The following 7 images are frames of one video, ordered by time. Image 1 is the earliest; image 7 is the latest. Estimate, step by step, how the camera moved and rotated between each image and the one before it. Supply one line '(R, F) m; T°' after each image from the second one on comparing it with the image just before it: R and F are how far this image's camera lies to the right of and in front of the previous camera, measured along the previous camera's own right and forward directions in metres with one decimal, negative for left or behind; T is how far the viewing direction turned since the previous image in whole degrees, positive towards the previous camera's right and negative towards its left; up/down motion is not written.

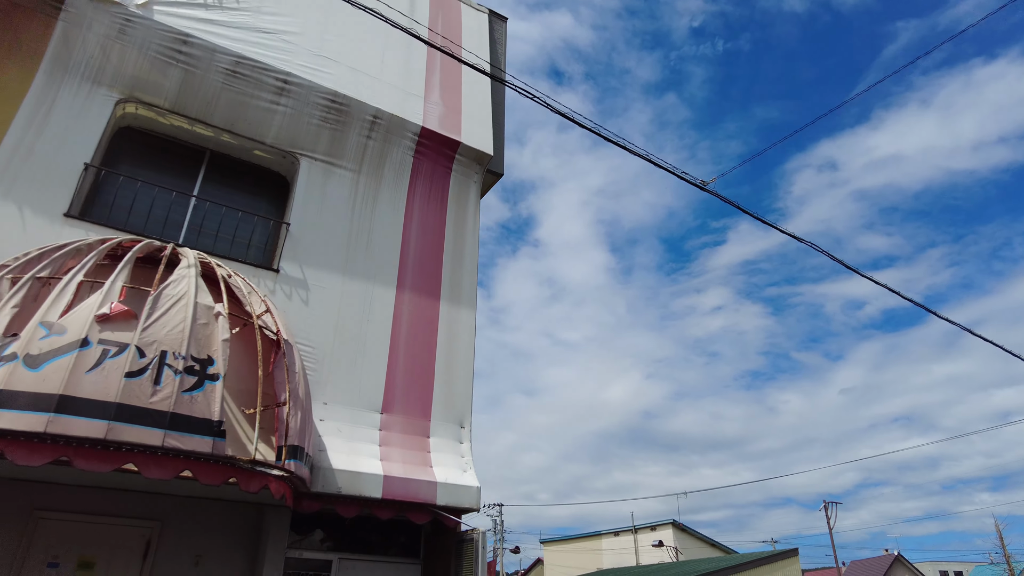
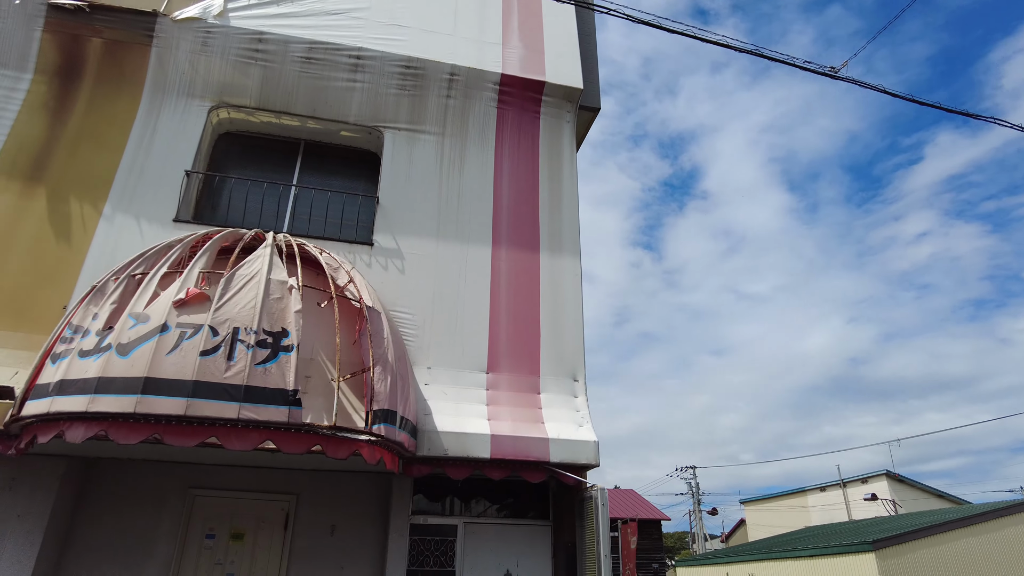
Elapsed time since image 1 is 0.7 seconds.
(+0.7, +0.6) m; -15°
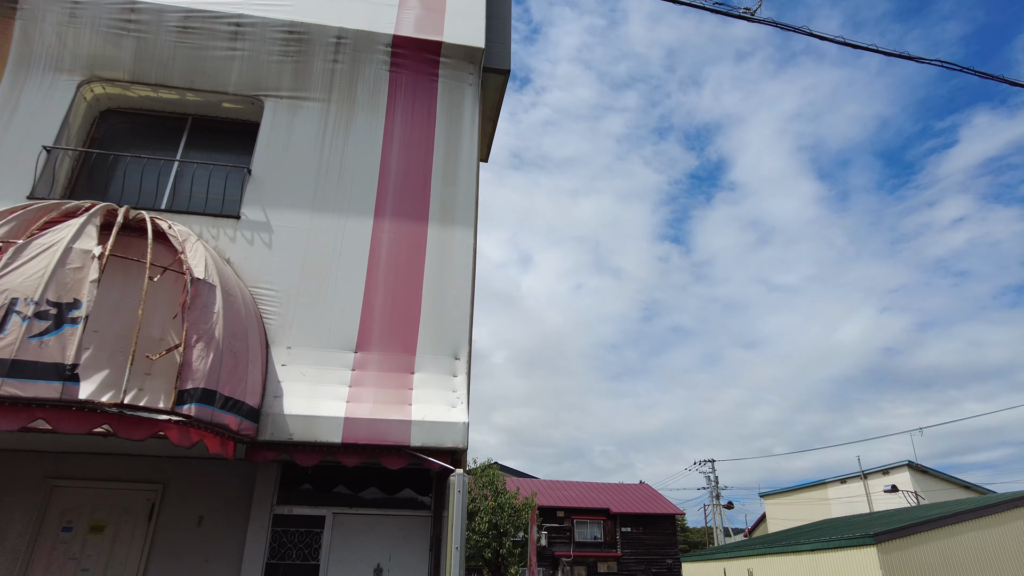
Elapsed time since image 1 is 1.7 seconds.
(+1.5, +0.5) m; -2°
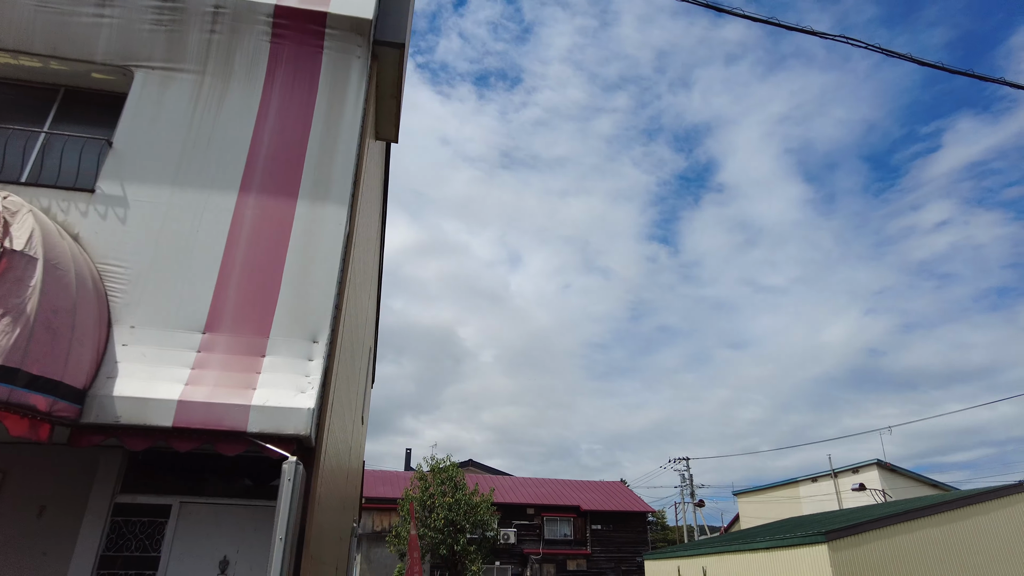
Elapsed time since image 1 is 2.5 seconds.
(+1.1, +0.3) m; +1°
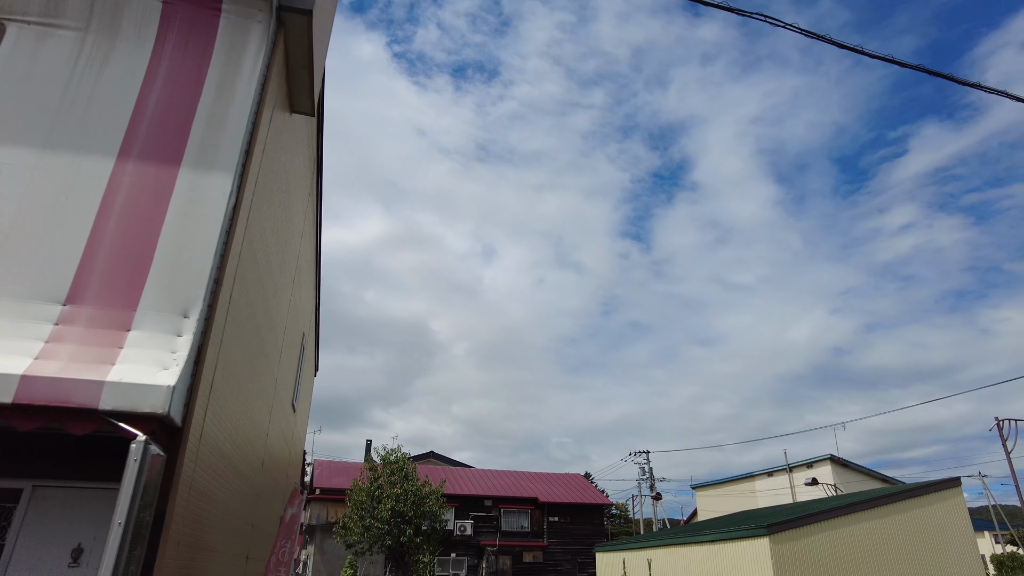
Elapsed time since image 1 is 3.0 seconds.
(+0.7, +0.2) m; +2°
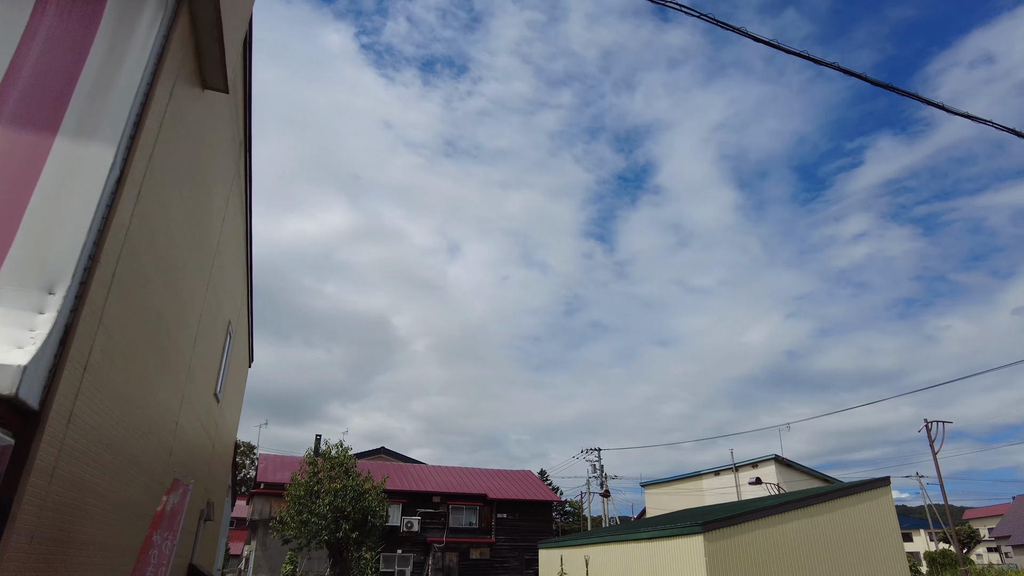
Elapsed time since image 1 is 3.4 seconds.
(+0.6, +0.2) m; +3°
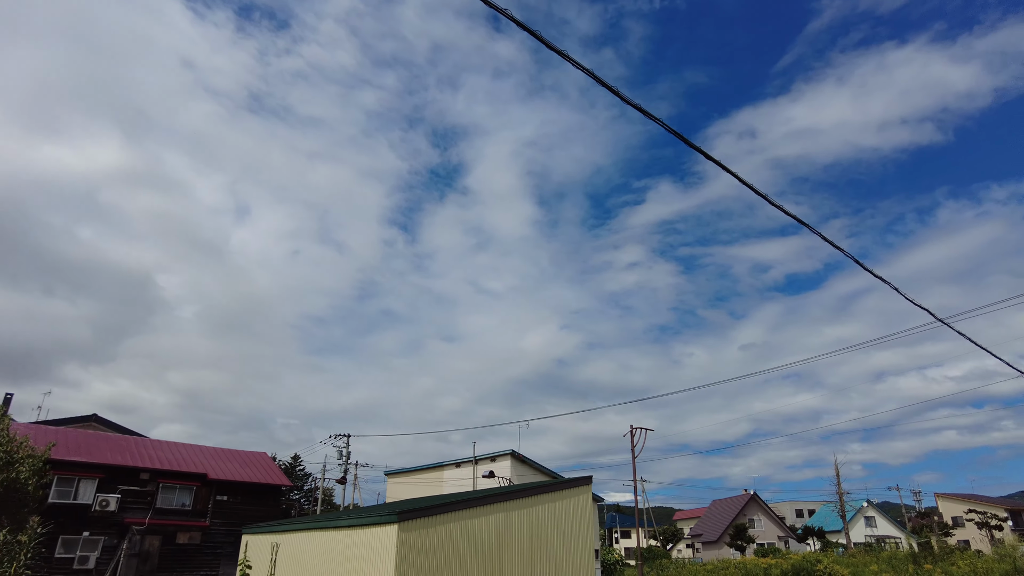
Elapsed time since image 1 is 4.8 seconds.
(+1.8, +0.7) m; +18°
